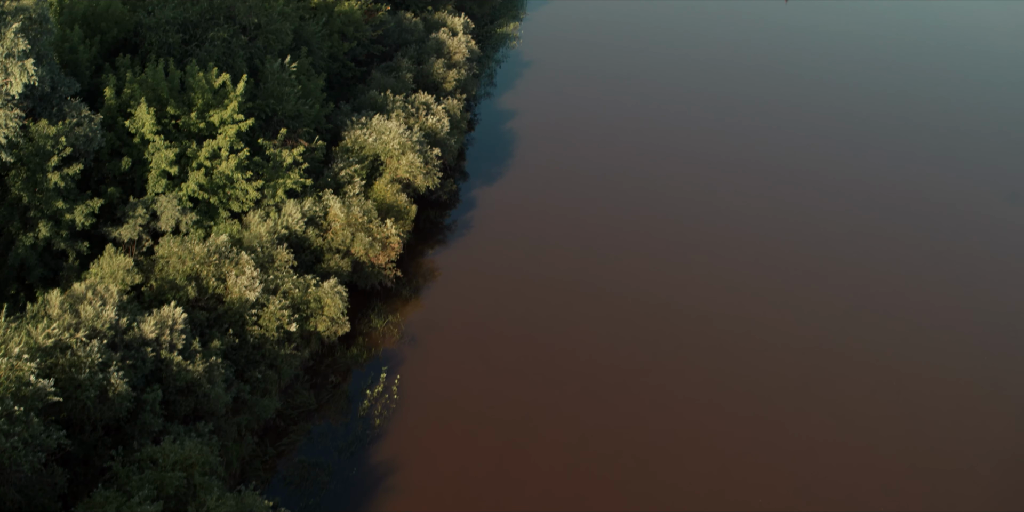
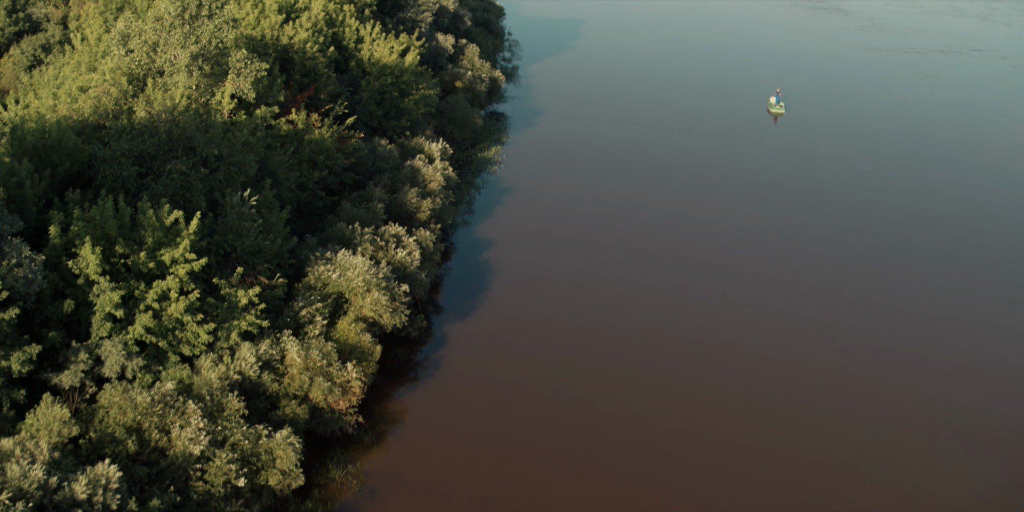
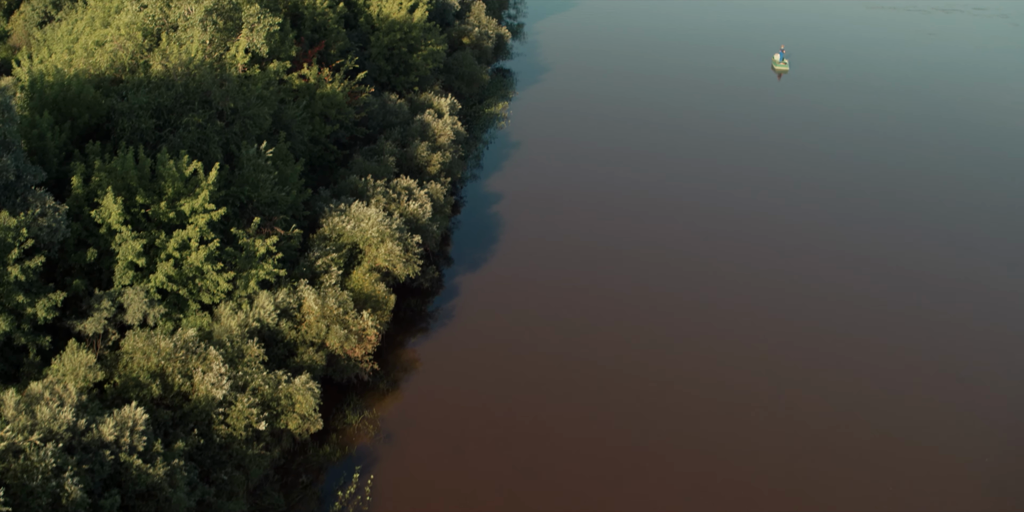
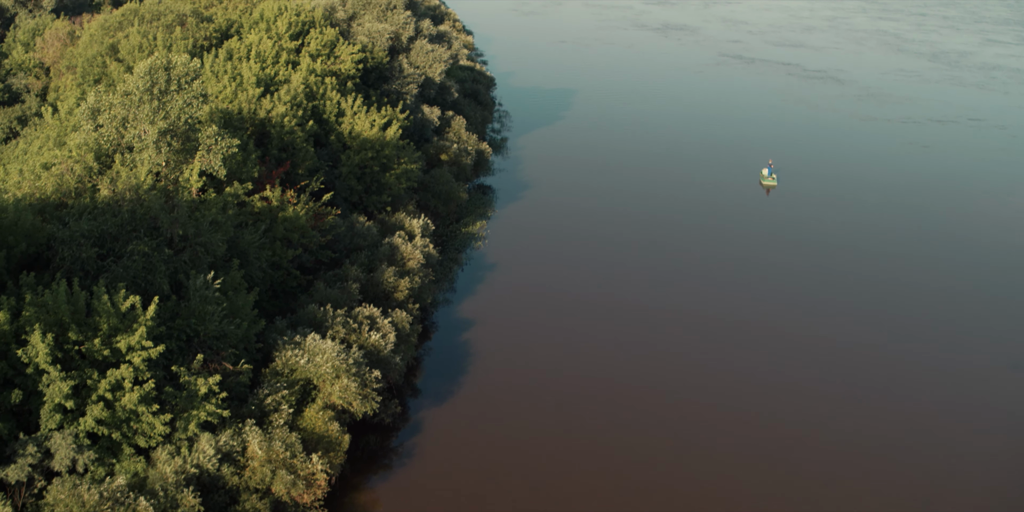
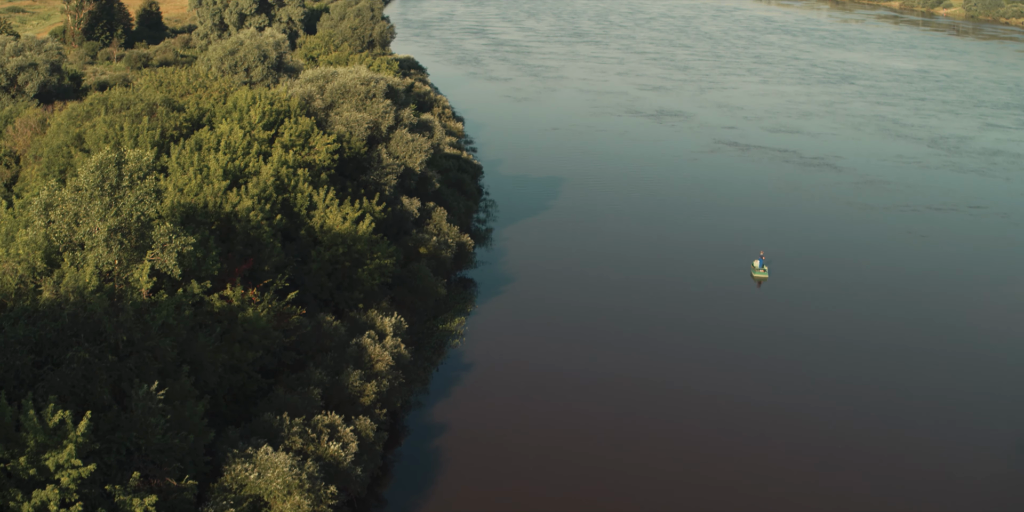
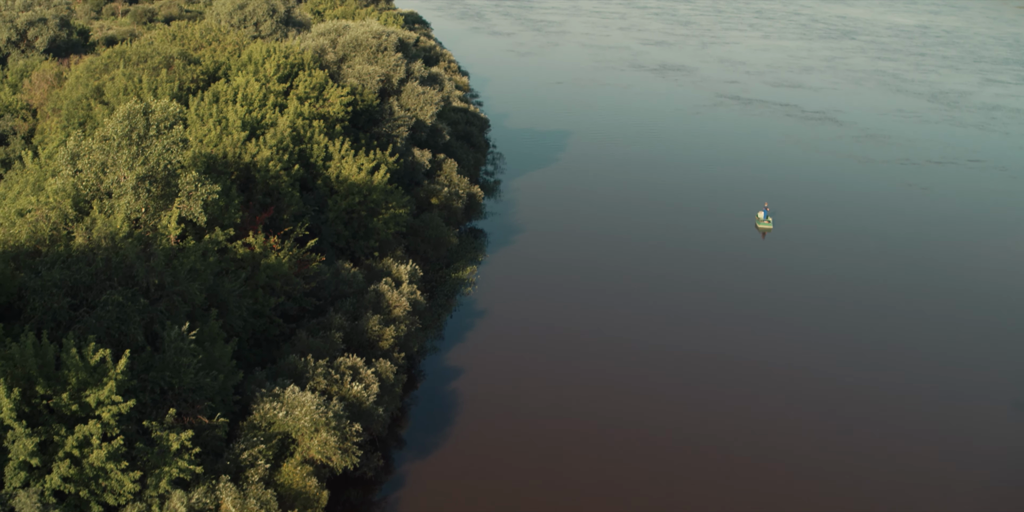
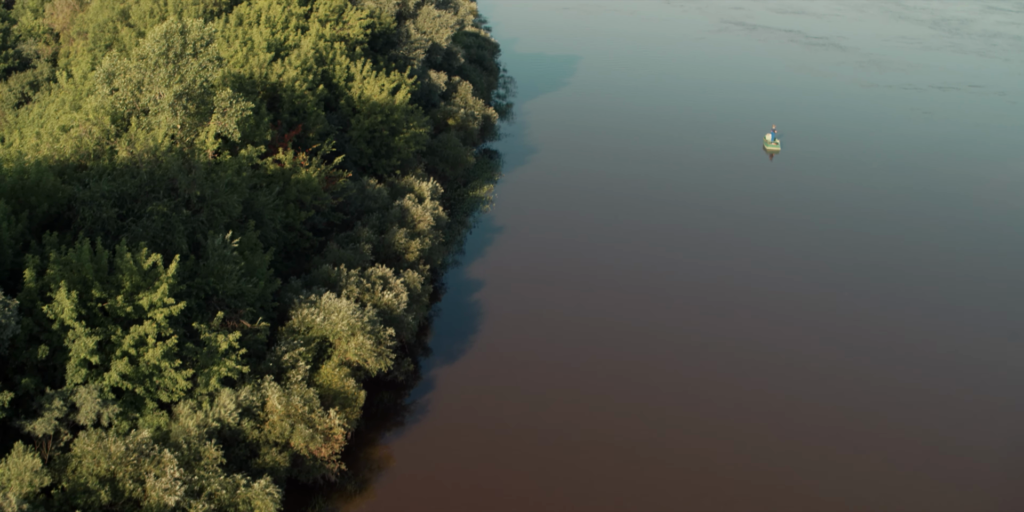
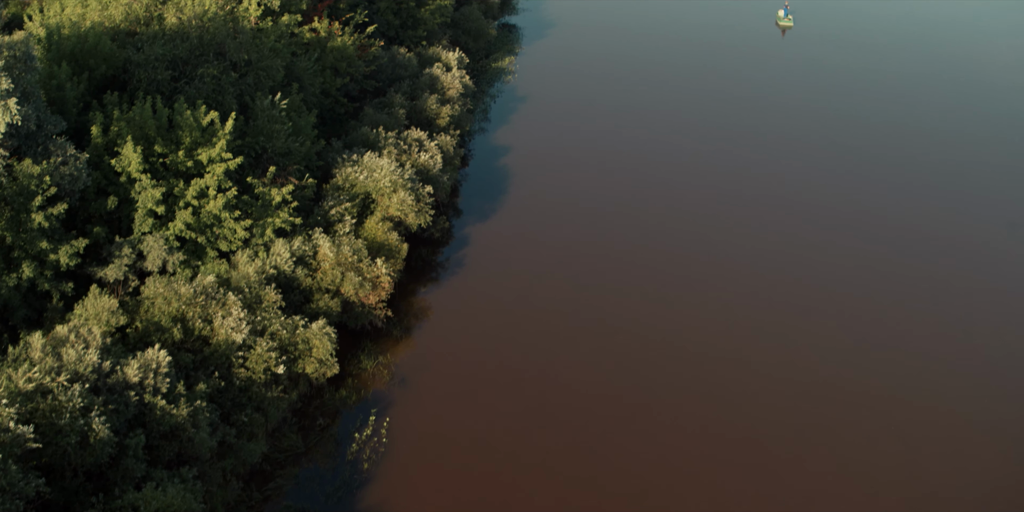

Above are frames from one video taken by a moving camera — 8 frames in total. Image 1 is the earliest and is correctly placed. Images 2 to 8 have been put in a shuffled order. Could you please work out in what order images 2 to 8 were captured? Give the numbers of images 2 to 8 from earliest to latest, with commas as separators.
8, 3, 2, 7, 4, 6, 5
